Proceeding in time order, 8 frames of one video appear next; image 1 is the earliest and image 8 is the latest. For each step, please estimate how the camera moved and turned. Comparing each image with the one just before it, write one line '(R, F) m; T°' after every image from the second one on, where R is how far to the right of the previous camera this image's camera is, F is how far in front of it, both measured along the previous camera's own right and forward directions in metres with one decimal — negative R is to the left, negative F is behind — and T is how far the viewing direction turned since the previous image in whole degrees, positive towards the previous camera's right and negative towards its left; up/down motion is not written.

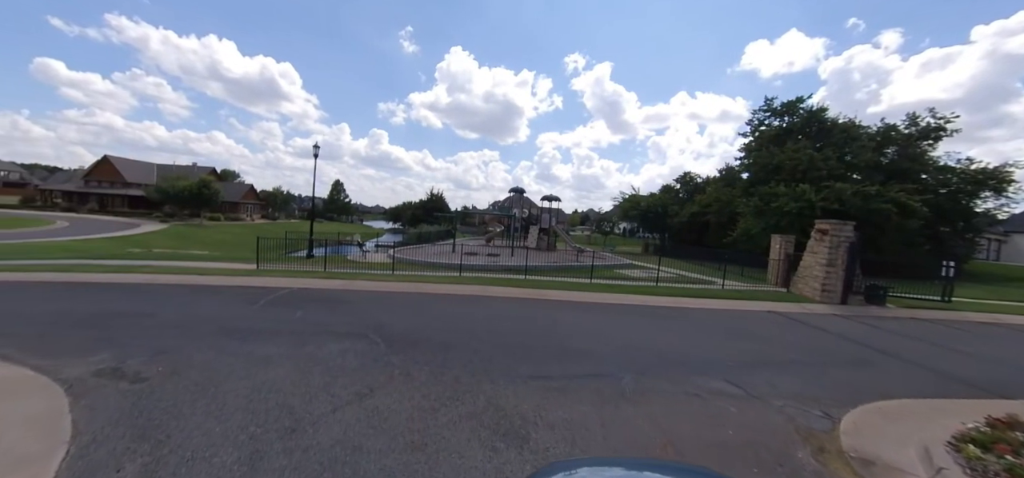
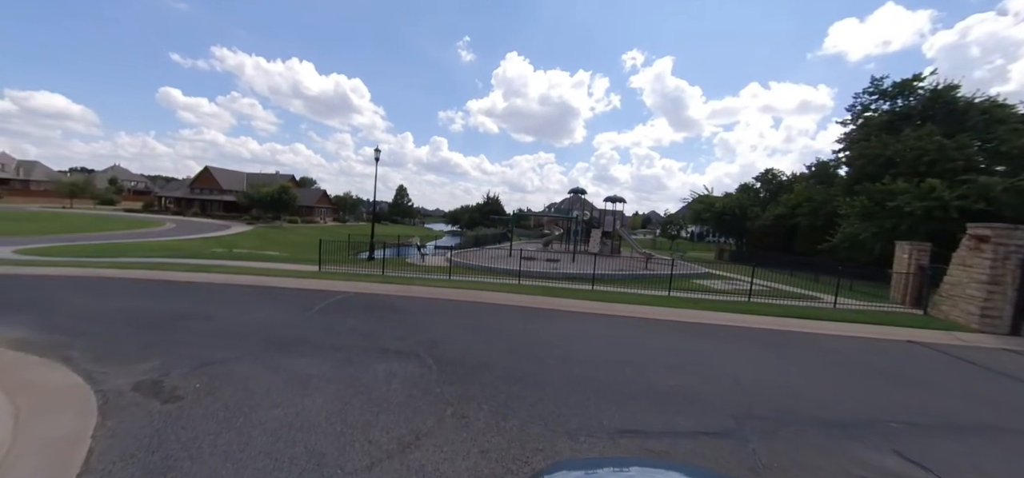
(-0.3, +1.1) m; -8°
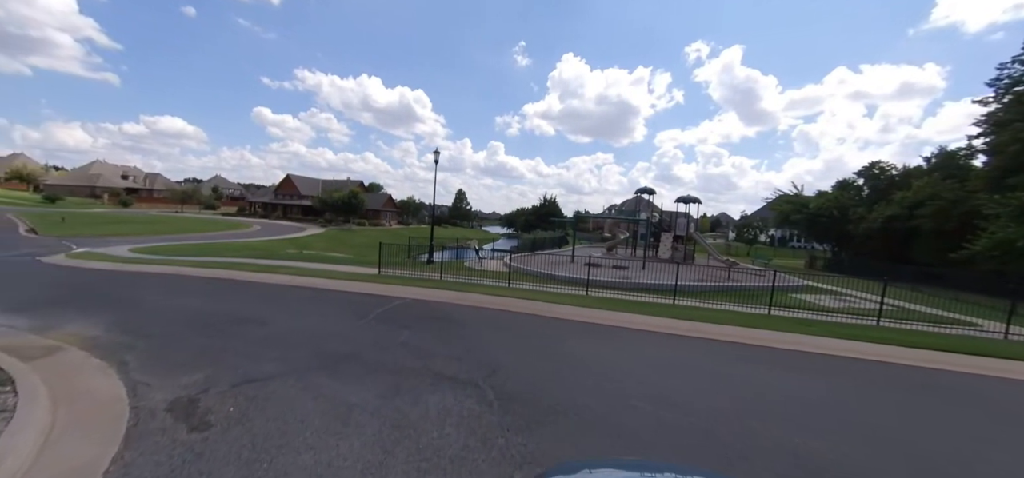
(-0.3, +1.1) m; -8°
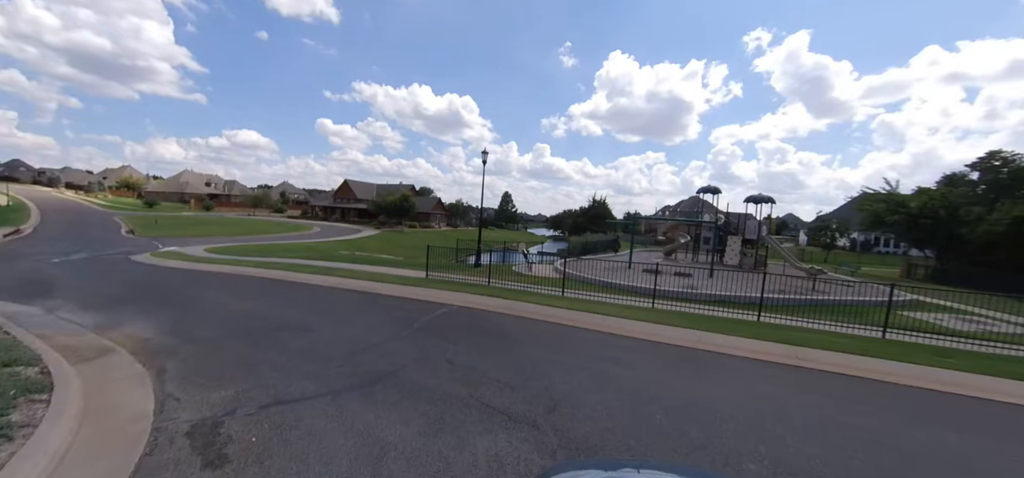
(-0.2, +0.9) m; -7°
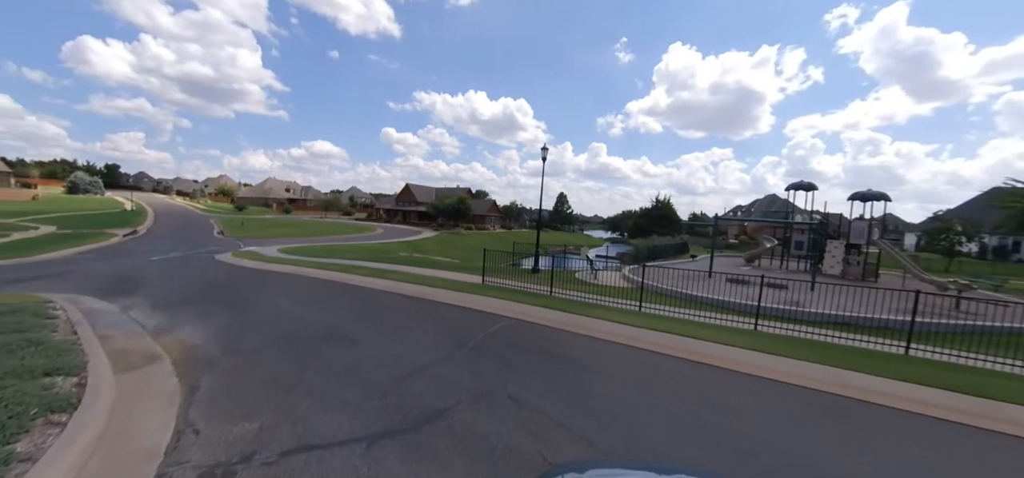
(-0.3, +1.2) m; -8°
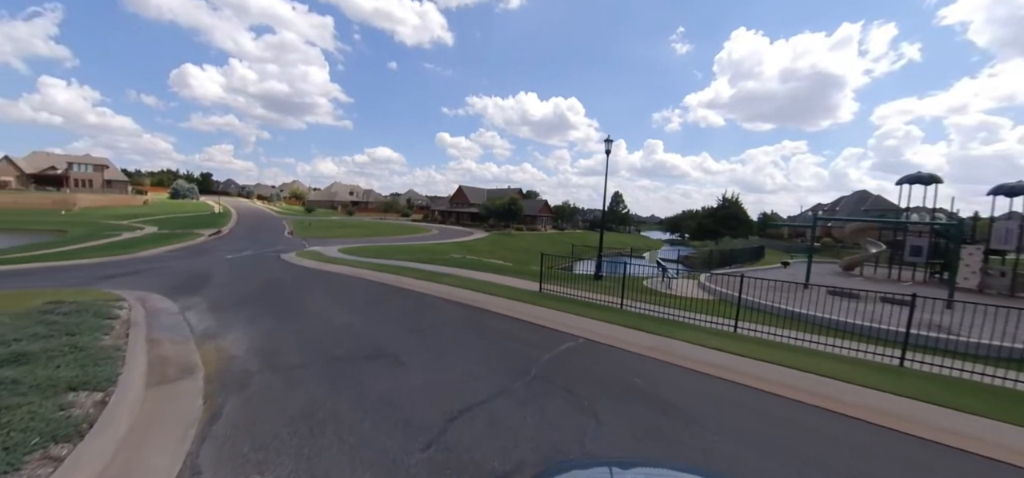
(-0.3, +1.2) m; -8°
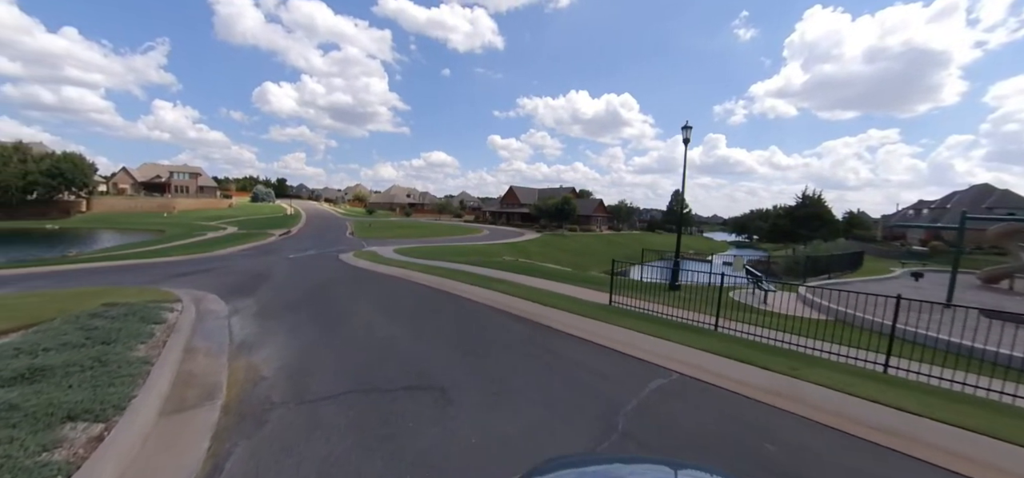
(-0.3, +1.3) m; -8°
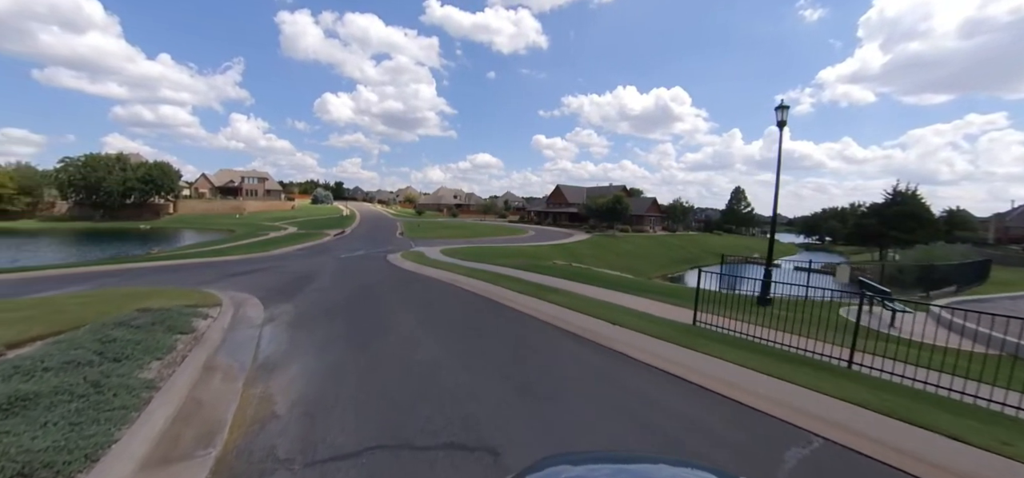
(-0.3, +1.4) m; -7°
